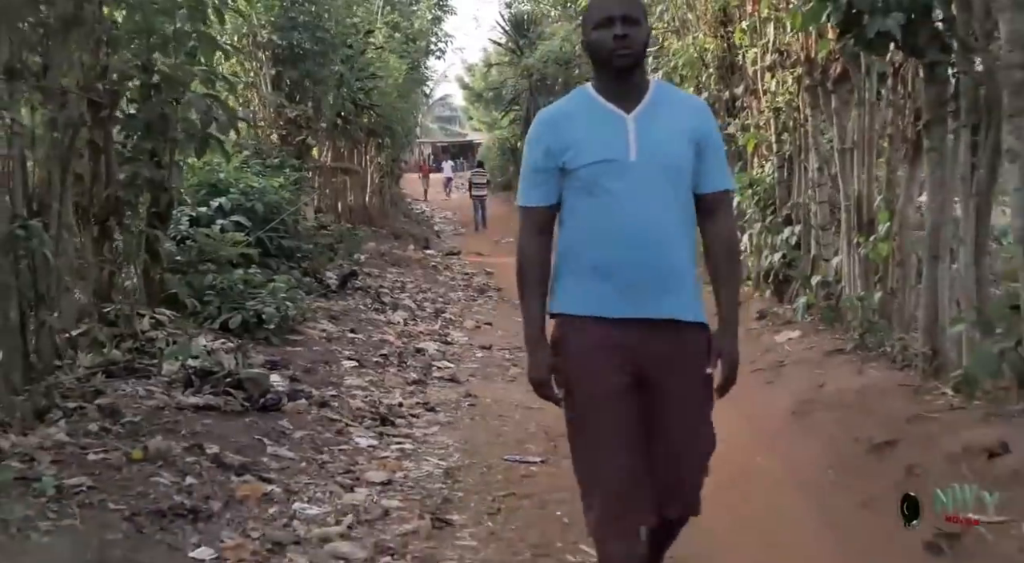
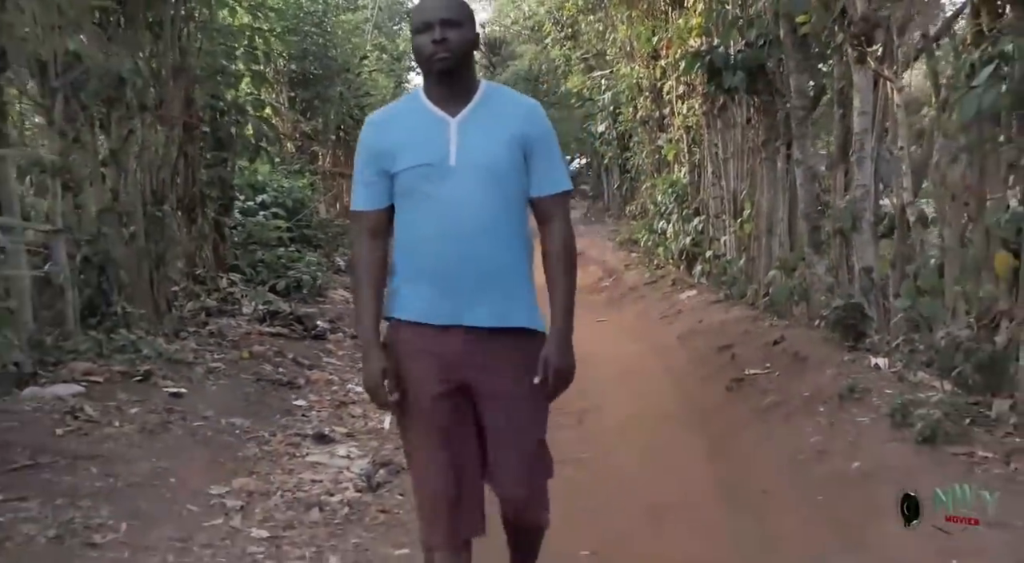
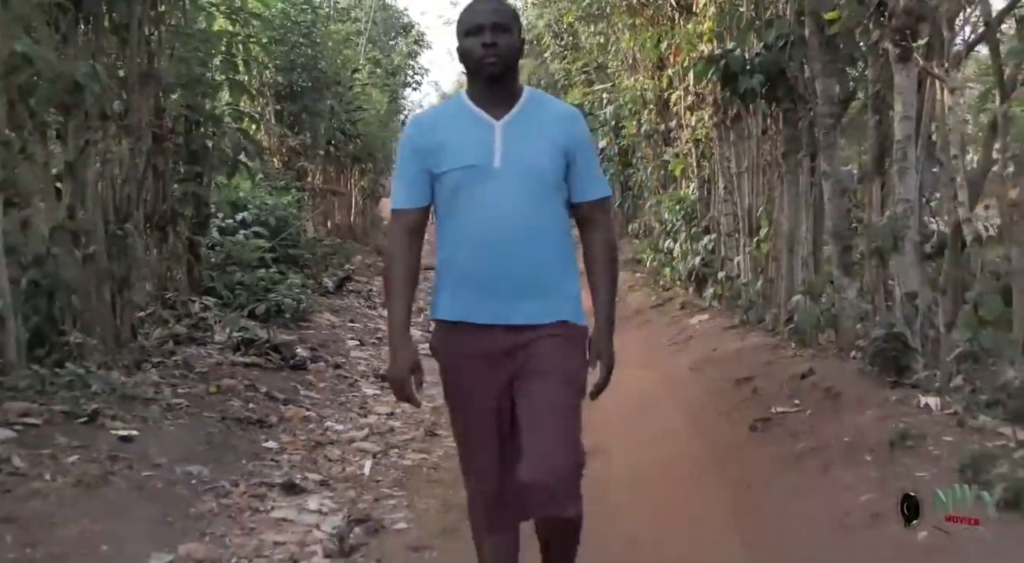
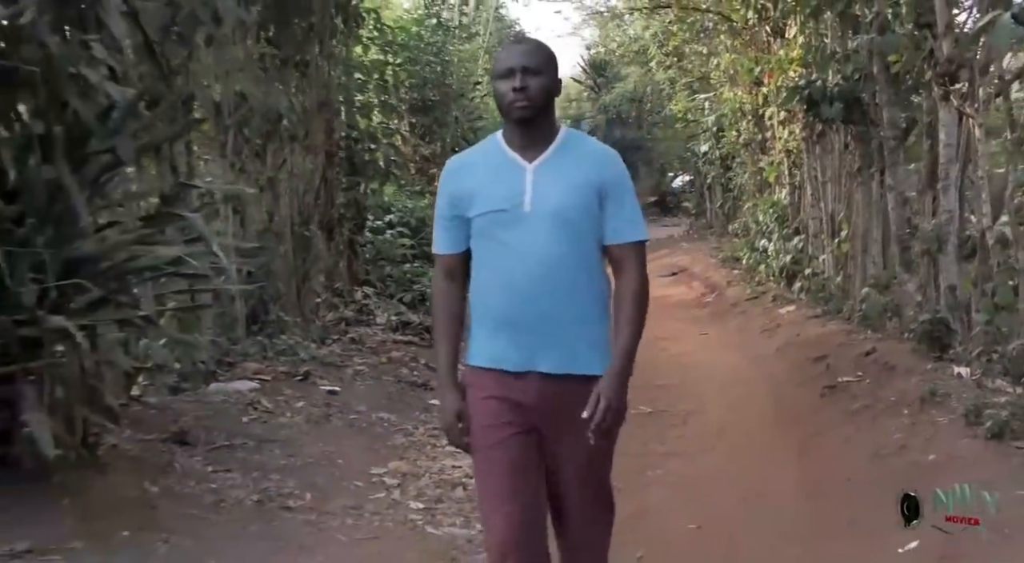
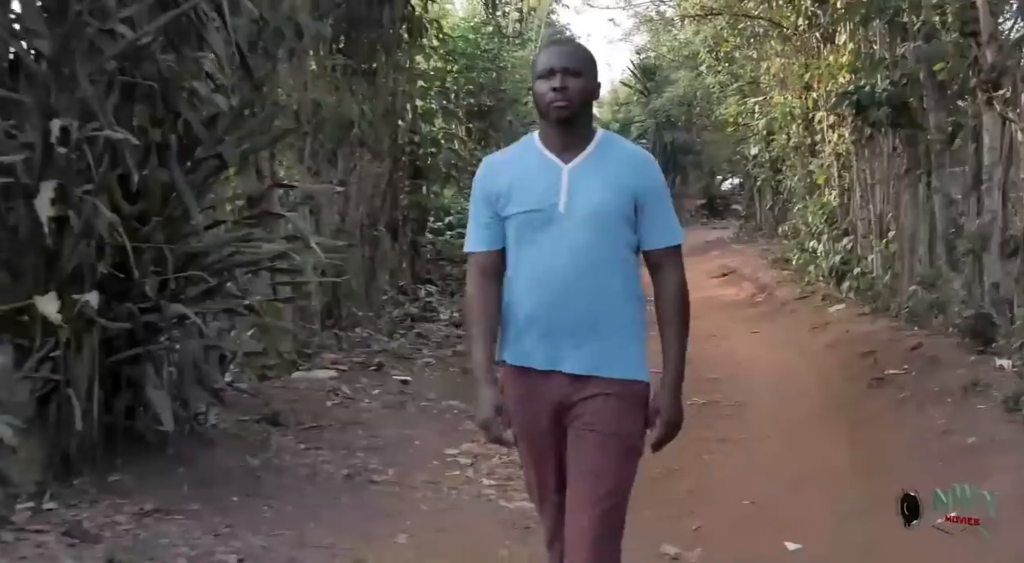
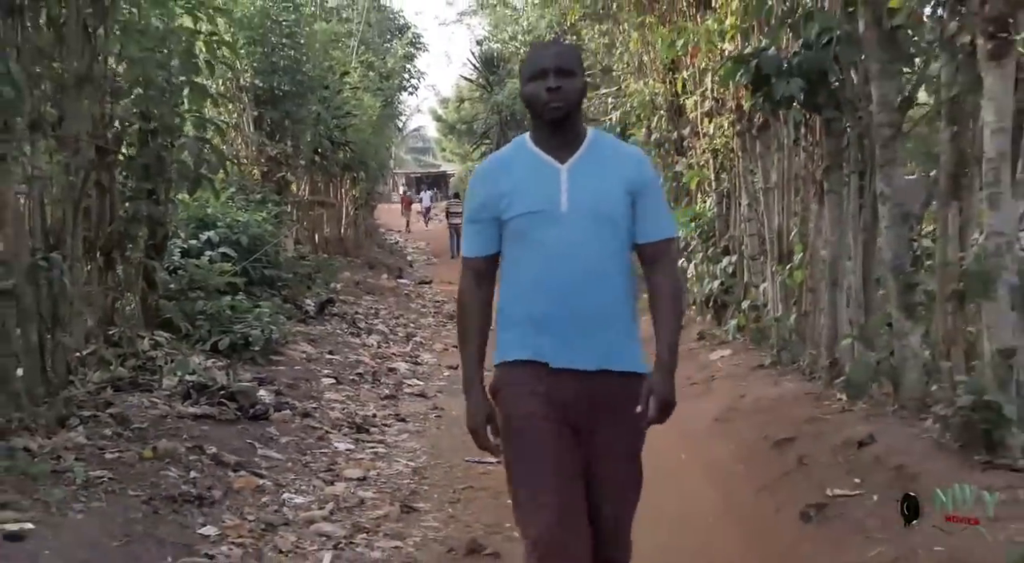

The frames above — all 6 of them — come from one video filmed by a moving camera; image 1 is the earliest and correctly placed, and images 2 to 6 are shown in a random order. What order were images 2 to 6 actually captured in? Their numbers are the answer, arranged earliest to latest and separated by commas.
6, 3, 2, 4, 5
